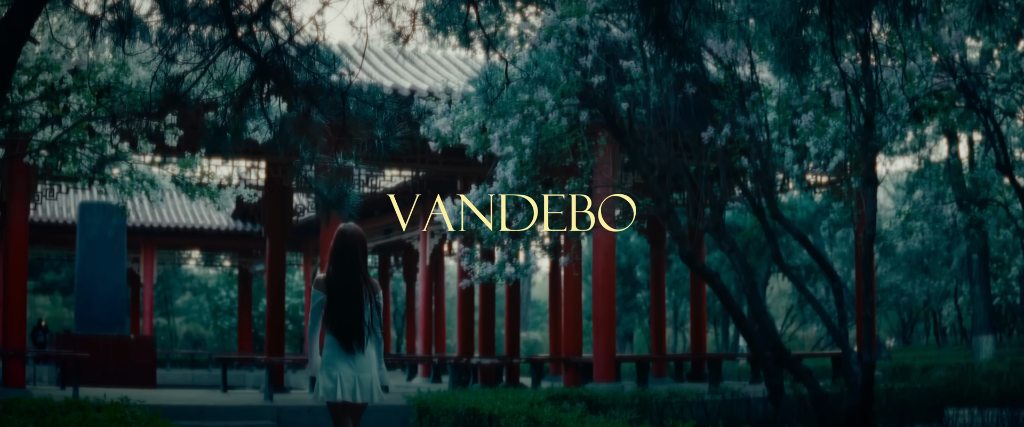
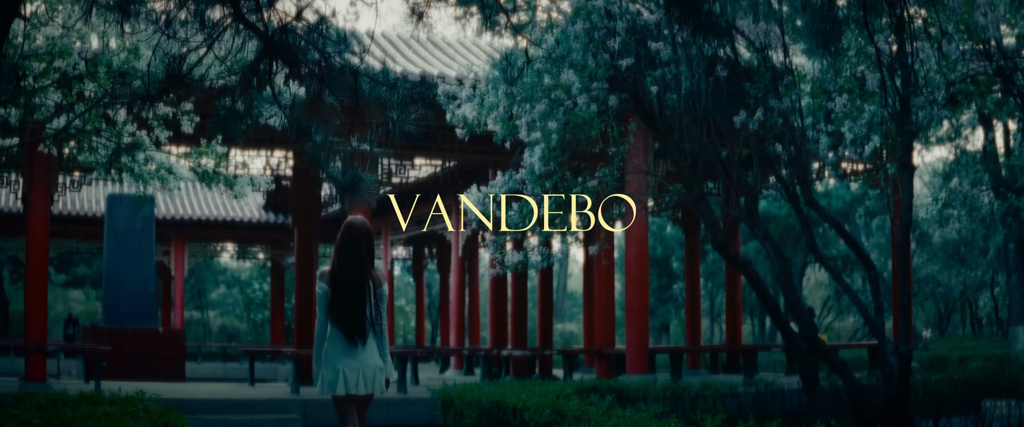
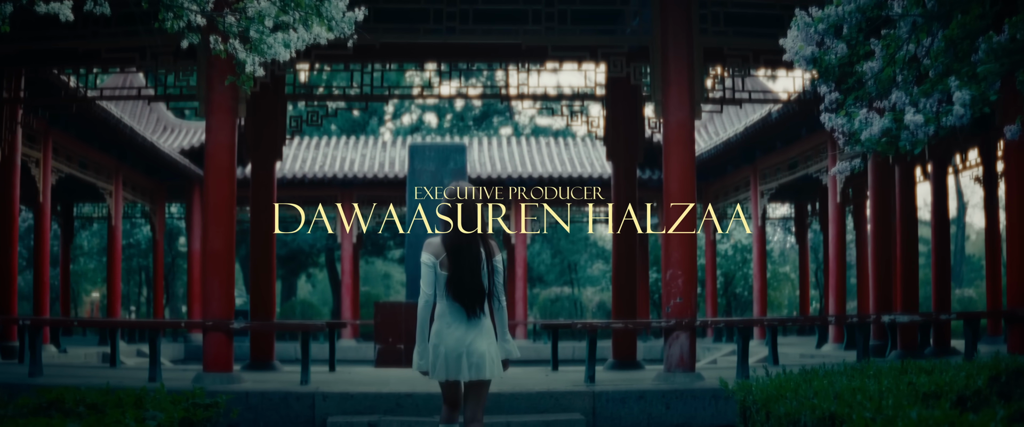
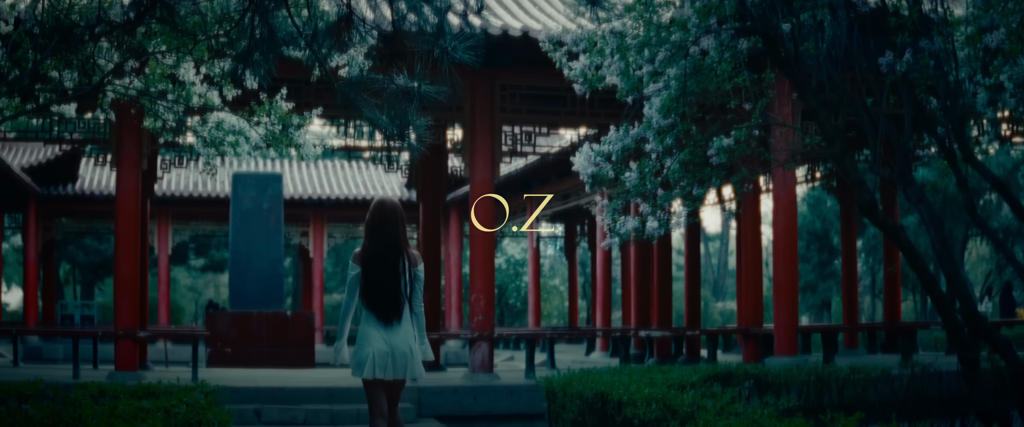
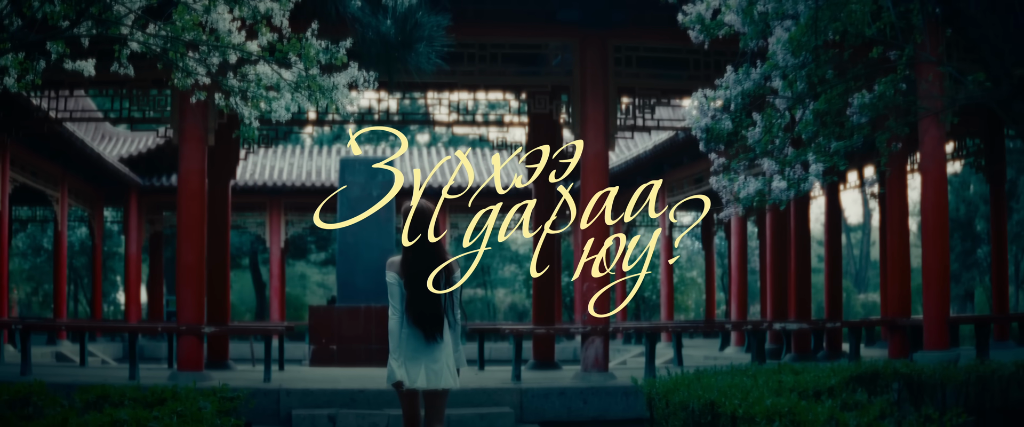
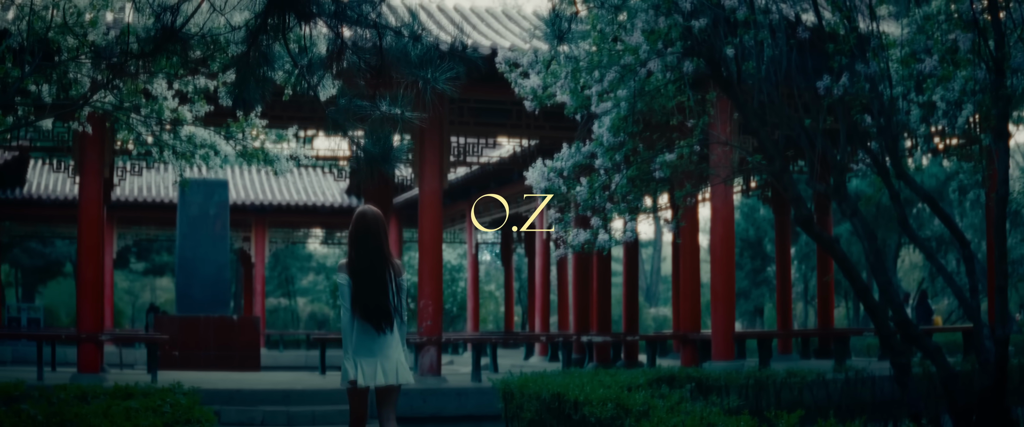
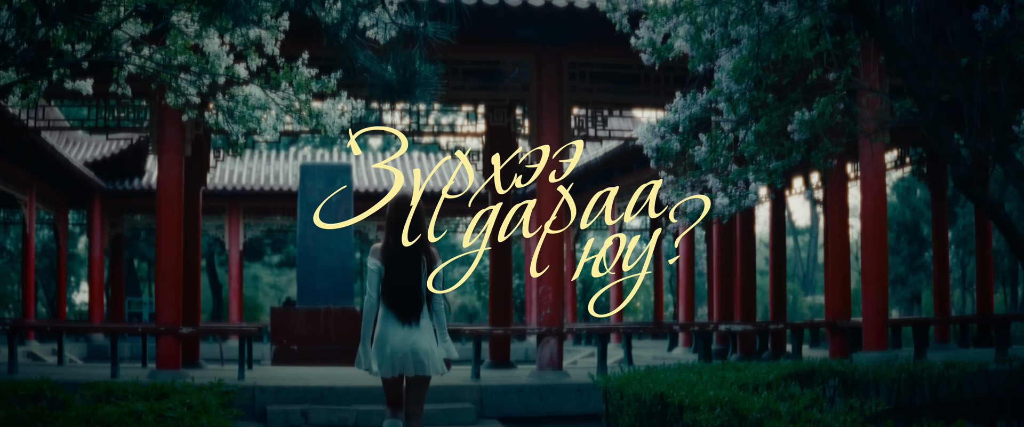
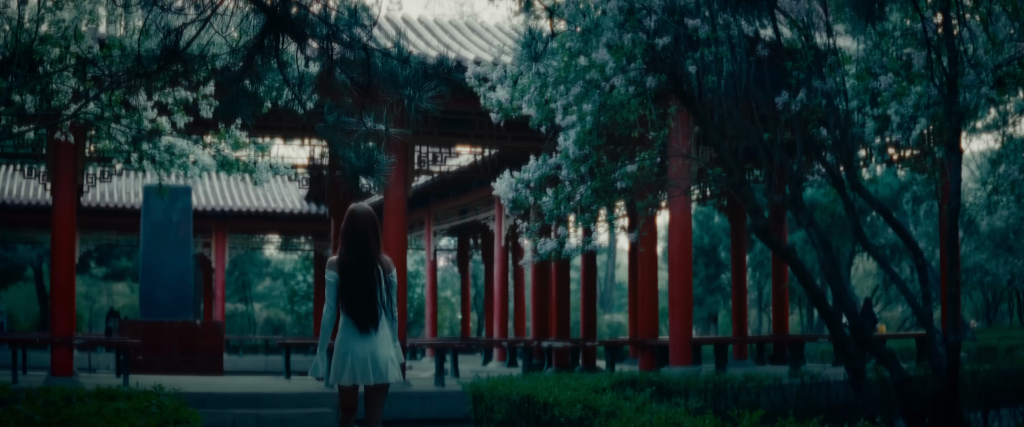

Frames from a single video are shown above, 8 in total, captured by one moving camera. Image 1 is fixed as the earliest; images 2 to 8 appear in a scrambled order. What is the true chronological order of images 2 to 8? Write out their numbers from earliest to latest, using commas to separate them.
2, 8, 6, 4, 7, 5, 3
